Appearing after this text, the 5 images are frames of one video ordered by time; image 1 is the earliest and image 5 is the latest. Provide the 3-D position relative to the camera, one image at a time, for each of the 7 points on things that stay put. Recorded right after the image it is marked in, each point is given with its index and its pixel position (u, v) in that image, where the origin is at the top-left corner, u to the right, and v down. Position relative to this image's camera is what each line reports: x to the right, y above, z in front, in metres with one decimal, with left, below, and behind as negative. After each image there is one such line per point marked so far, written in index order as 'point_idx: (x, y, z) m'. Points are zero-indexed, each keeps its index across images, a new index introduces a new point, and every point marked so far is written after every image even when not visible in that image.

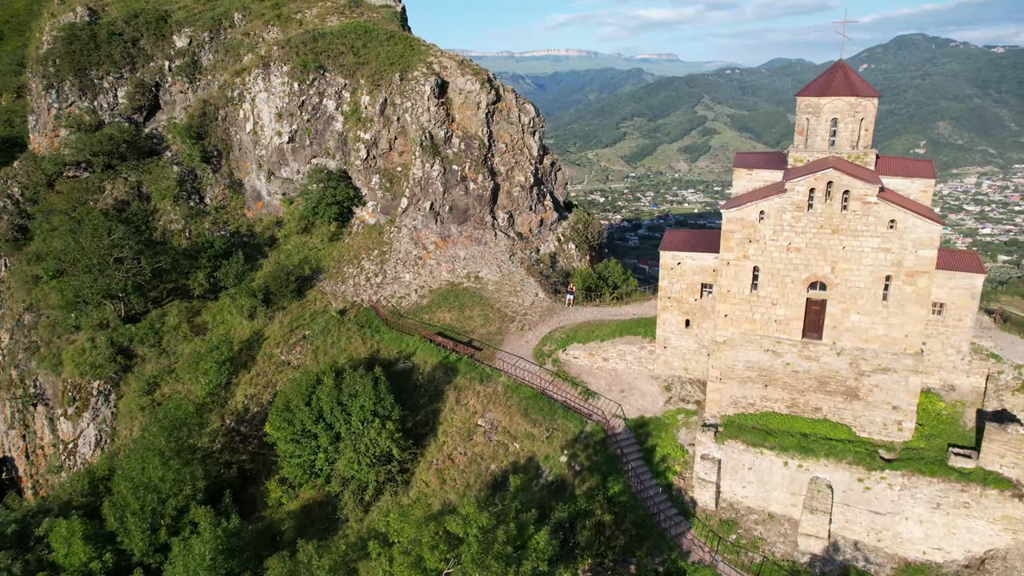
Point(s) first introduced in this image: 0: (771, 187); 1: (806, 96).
0: (+7.0, +2.7, +18.8) m
1: (+8.0, +5.2, +18.7) m
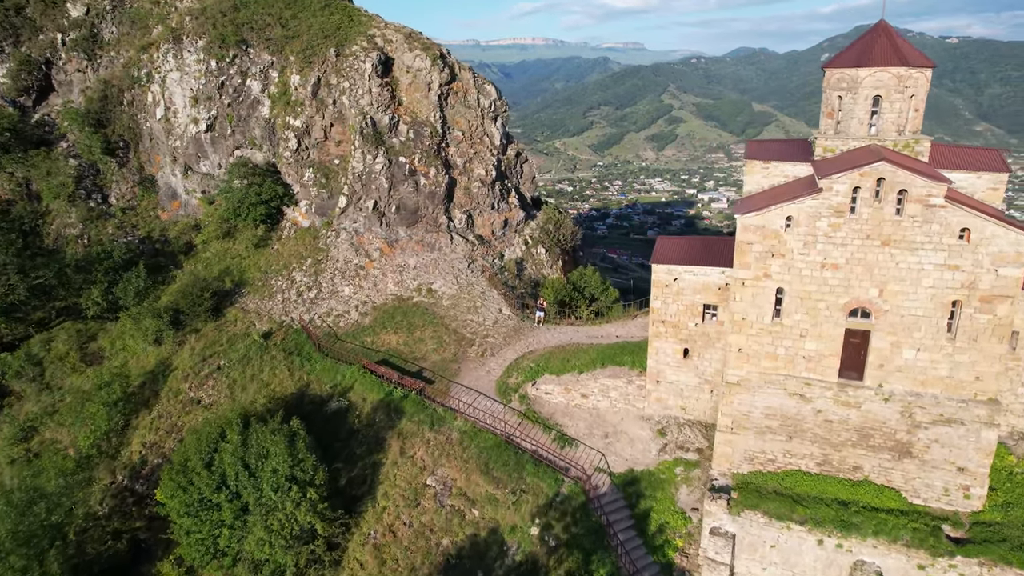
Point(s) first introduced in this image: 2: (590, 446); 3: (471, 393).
0: (+6.0, +2.2, +14.6) m
1: (+6.9, +4.7, +14.6) m
2: (+2.0, -4.1, +17.9) m
3: (-1.2, -3.0, +19.7) m
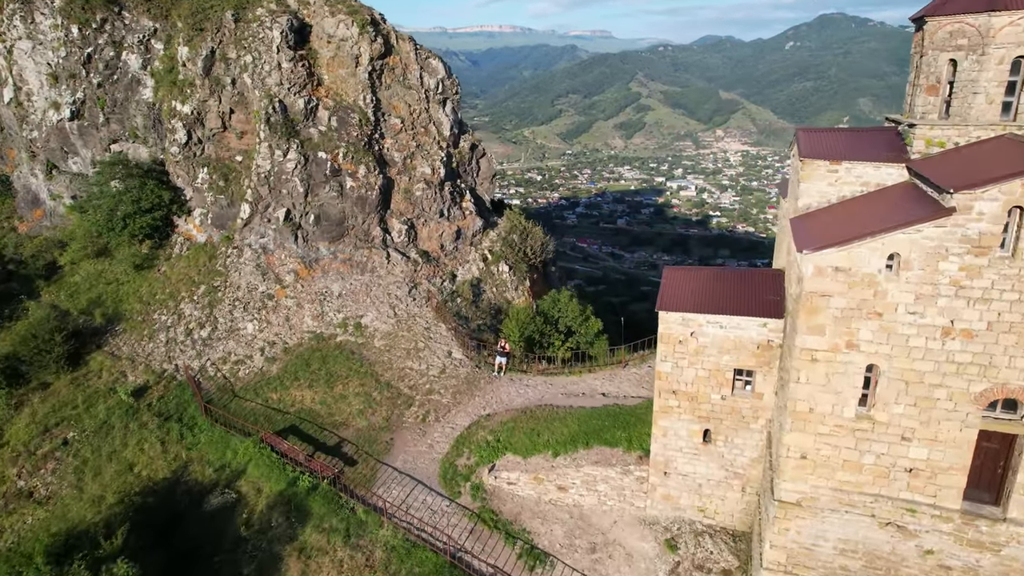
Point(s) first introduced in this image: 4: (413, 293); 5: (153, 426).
0: (+5.1, +1.2, +9.4) m
1: (+6.0, +3.7, +9.3) m
2: (+1.1, -5.1, +12.5) m
3: (-2.2, -4.0, +14.2) m
4: (-2.9, -0.1, +19.7) m
5: (-8.6, -3.3, +16.3) m
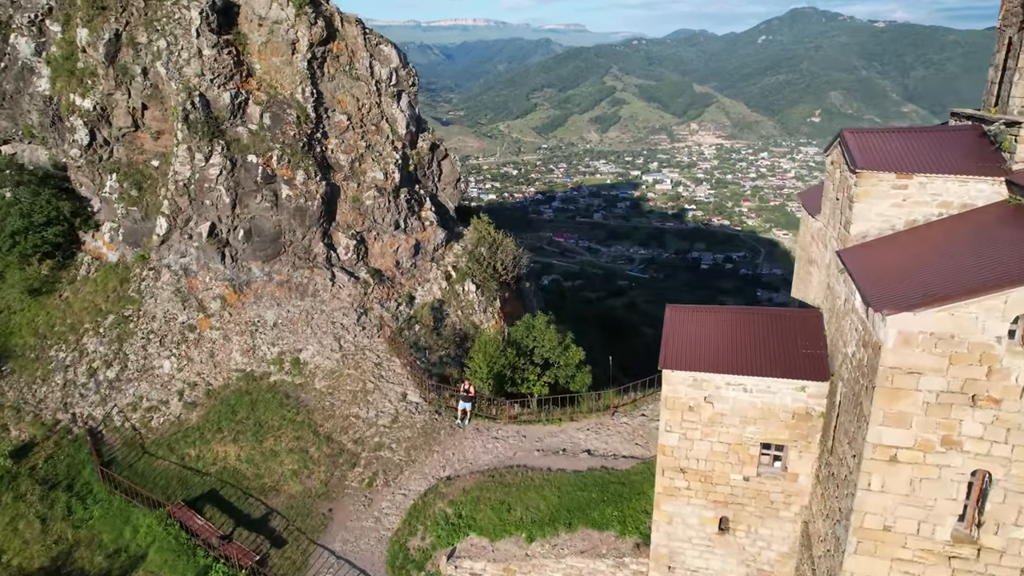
0: (+4.6, +0.5, +6.7) m
1: (+5.5, +3.1, +6.6) m
2: (+0.6, -5.8, +9.7) m
3: (-2.8, -4.7, +11.3) m
4: (-3.7, -0.8, +16.7) m
5: (-9.2, -4.0, +13.2) m
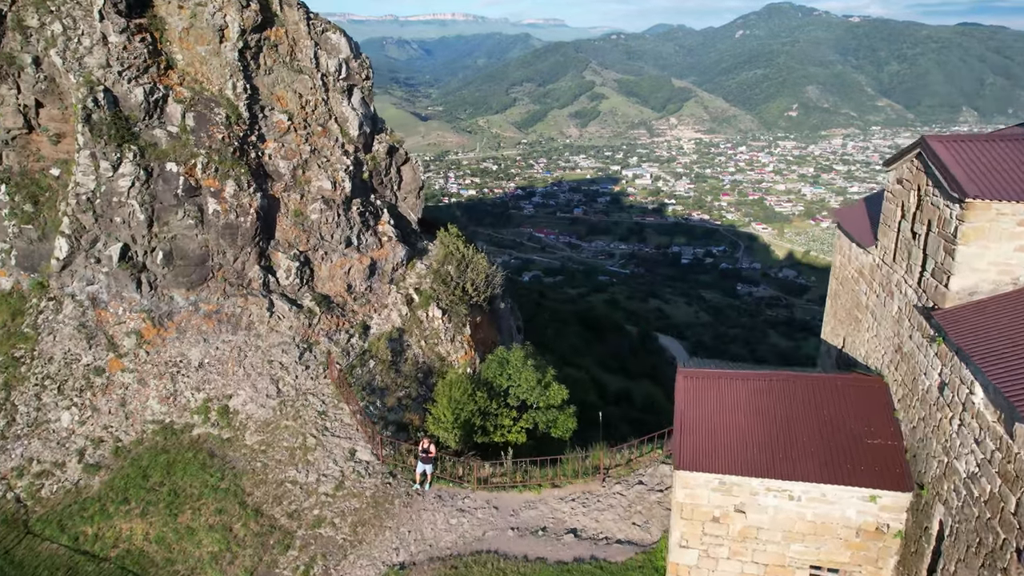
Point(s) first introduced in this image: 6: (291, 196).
0: (+4.3, -0.1, +4.3) m
1: (+5.1, +2.5, +4.2) m
2: (+0.2, -6.4, +7.3) m
3: (-3.2, -5.4, +8.8) m
4: (-4.3, -1.4, +14.2) m
5: (-9.7, -4.8, +10.4) m
6: (-4.9, +2.1, +15.4) m
